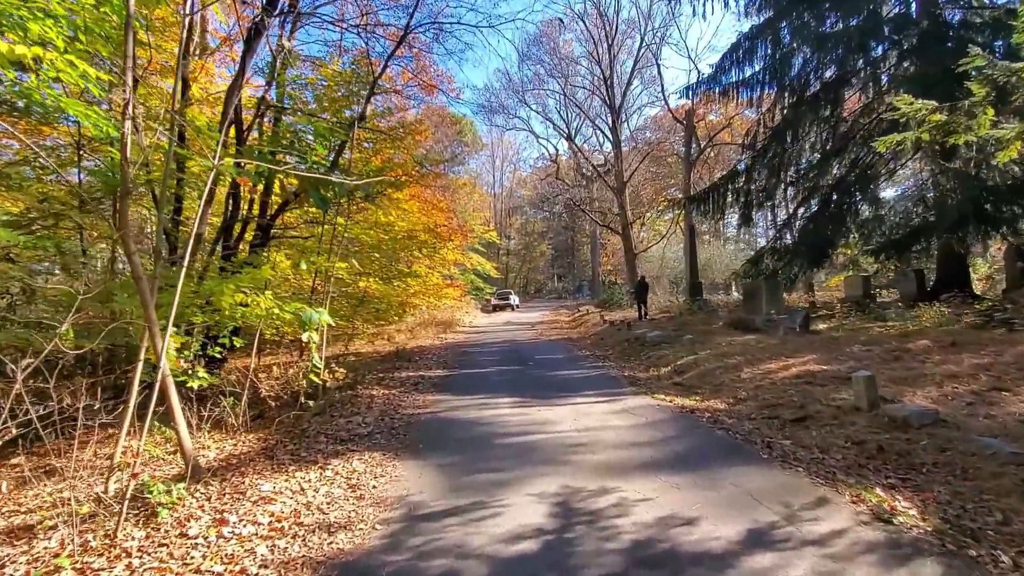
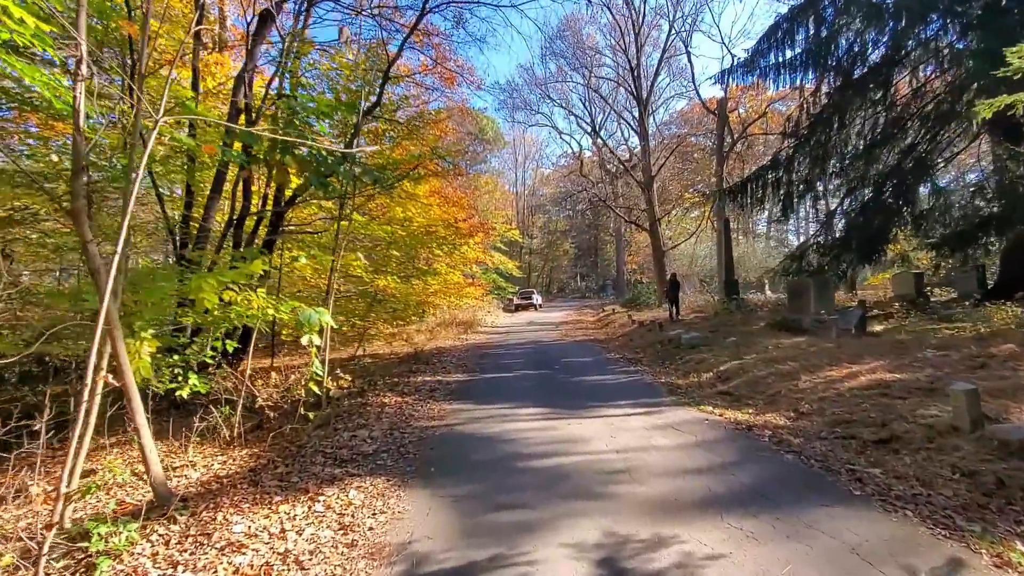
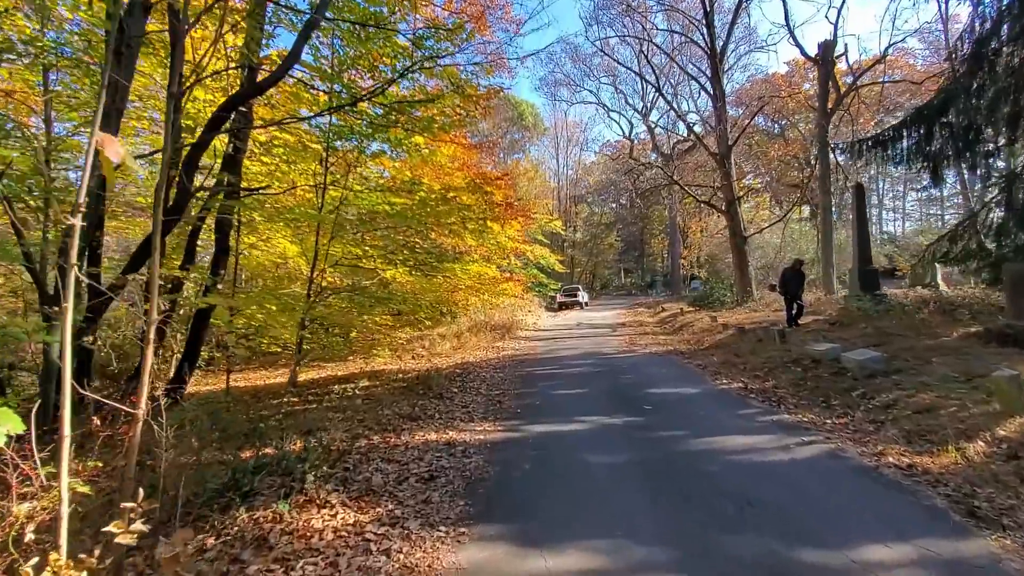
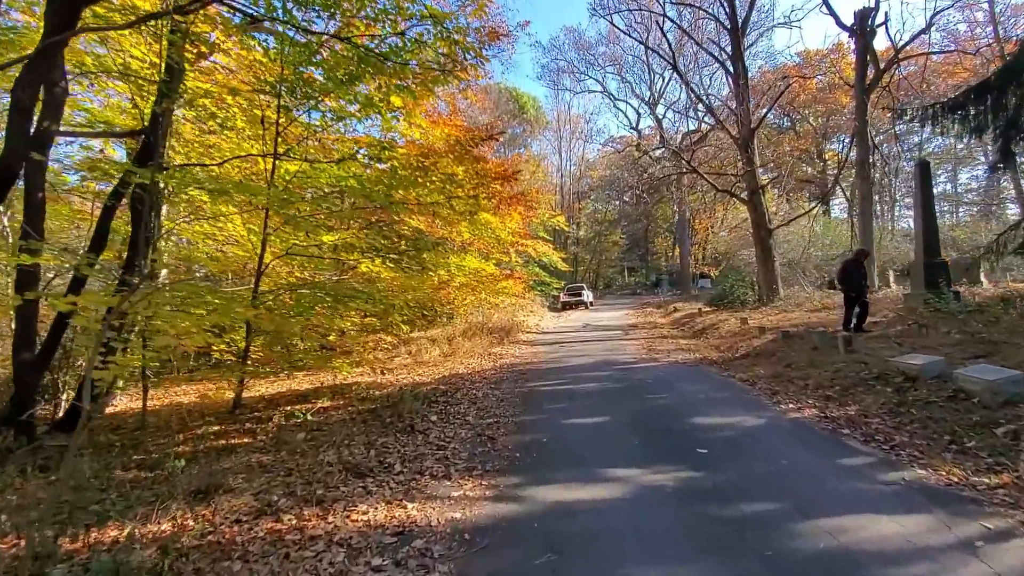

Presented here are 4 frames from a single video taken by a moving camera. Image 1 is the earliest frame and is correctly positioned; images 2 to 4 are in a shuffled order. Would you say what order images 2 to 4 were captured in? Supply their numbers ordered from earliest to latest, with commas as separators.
2, 3, 4
